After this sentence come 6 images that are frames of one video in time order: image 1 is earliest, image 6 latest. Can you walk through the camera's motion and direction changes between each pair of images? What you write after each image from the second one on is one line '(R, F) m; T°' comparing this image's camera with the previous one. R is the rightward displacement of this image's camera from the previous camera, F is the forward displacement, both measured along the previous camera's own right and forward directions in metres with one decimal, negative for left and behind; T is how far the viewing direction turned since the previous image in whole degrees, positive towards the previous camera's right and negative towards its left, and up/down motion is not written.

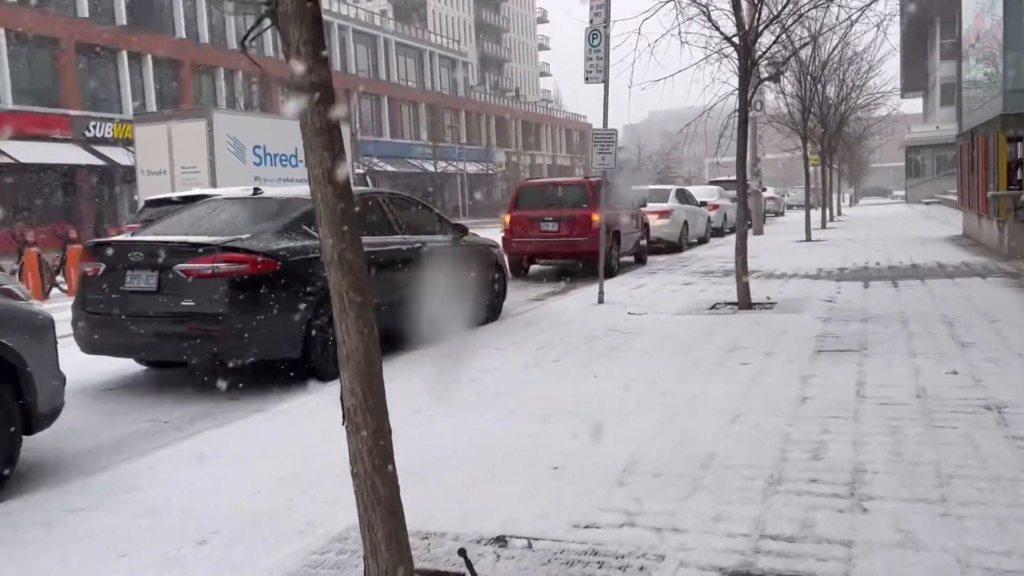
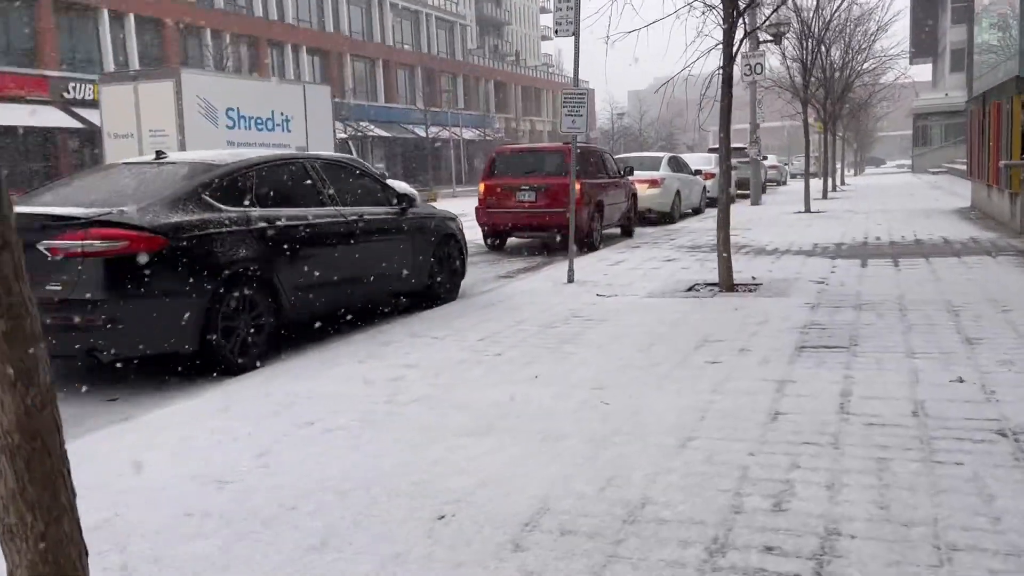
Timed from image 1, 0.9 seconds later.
(+0.5, +1.0) m; 0°
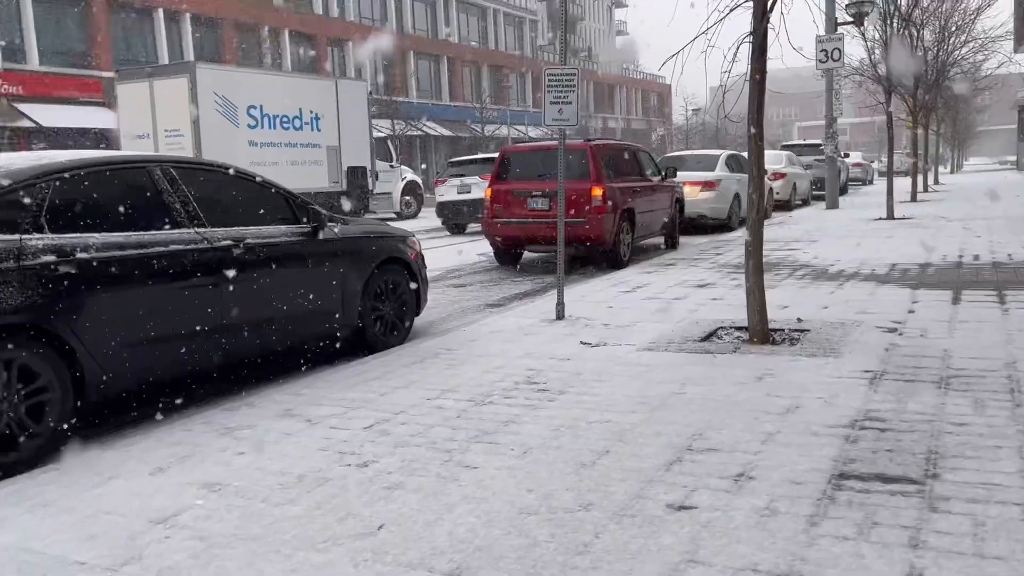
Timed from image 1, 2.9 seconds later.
(+1.0, +2.2) m; -5°
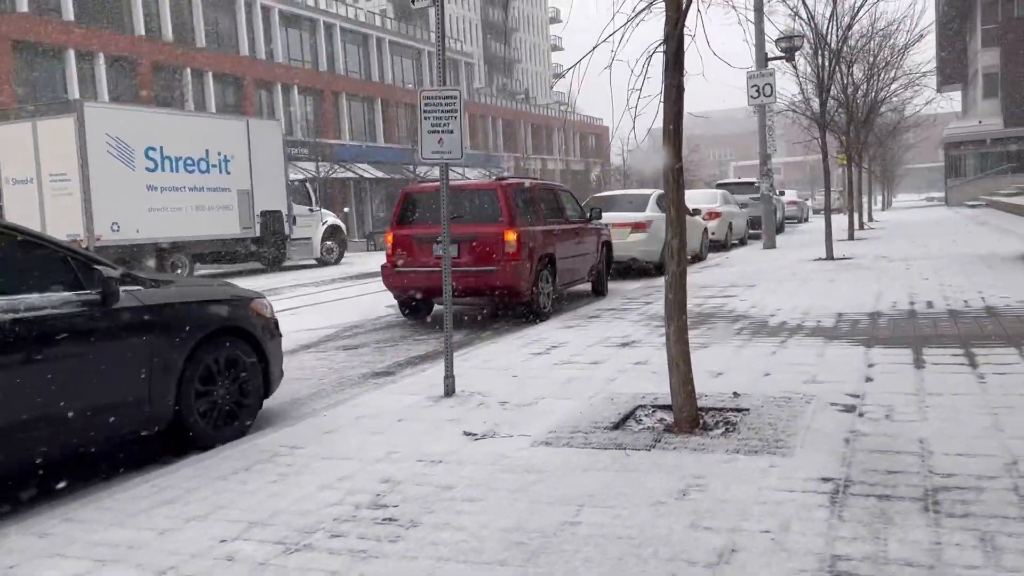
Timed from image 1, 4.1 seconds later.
(+0.5, +1.4) m; +4°
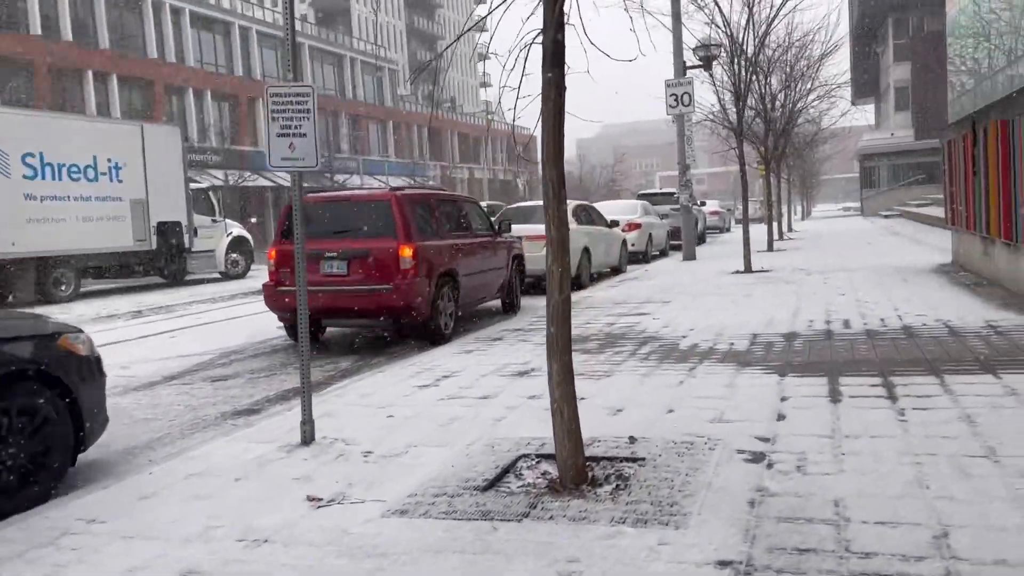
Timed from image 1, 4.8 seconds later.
(+0.4, +0.8) m; +5°
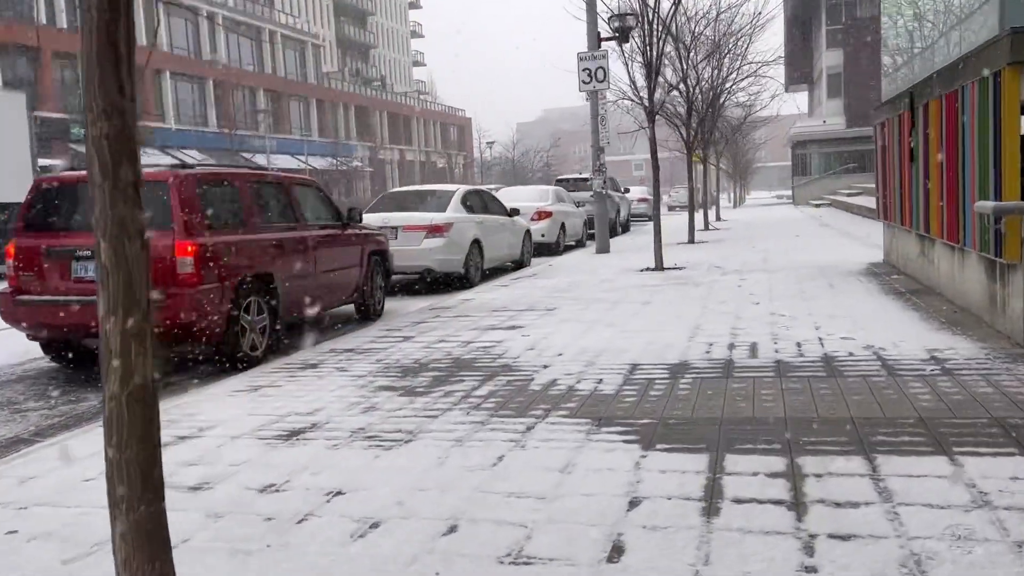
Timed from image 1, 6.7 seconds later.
(+1.1, +2.1) m; +4°
